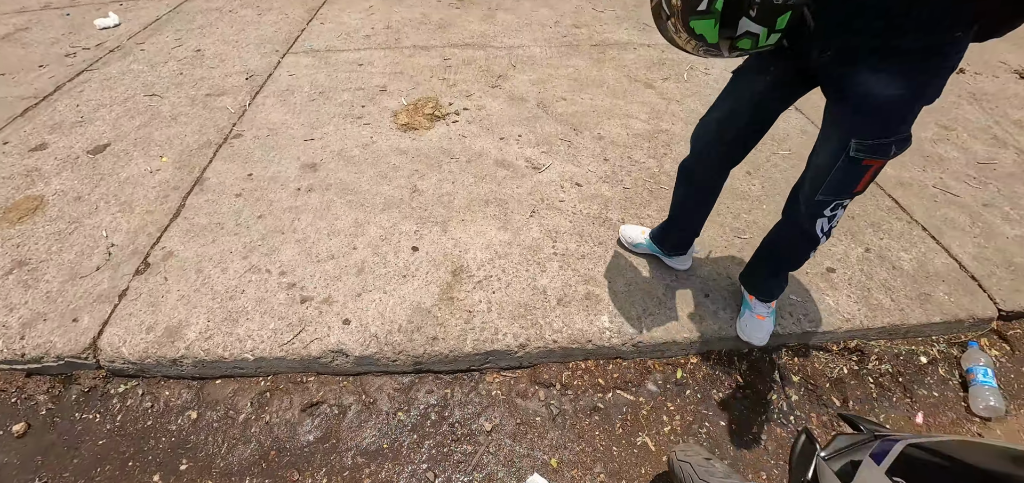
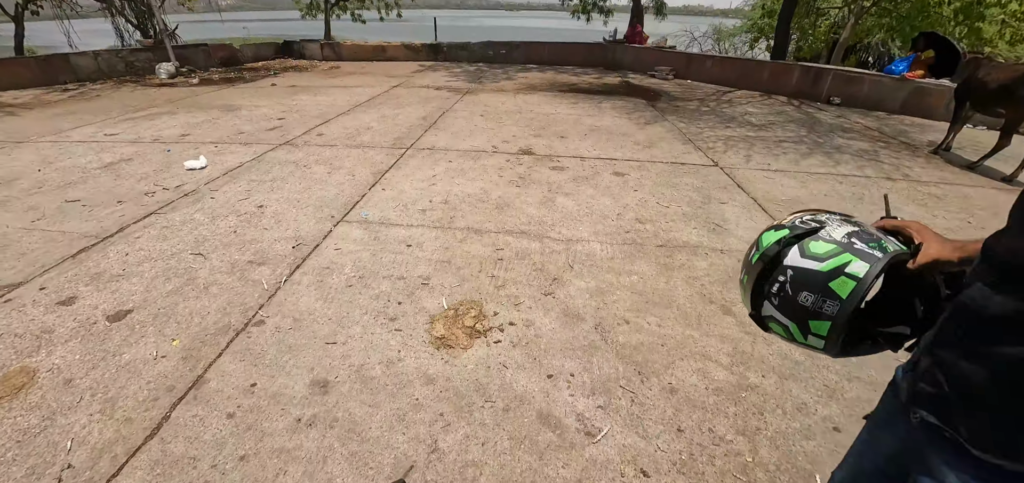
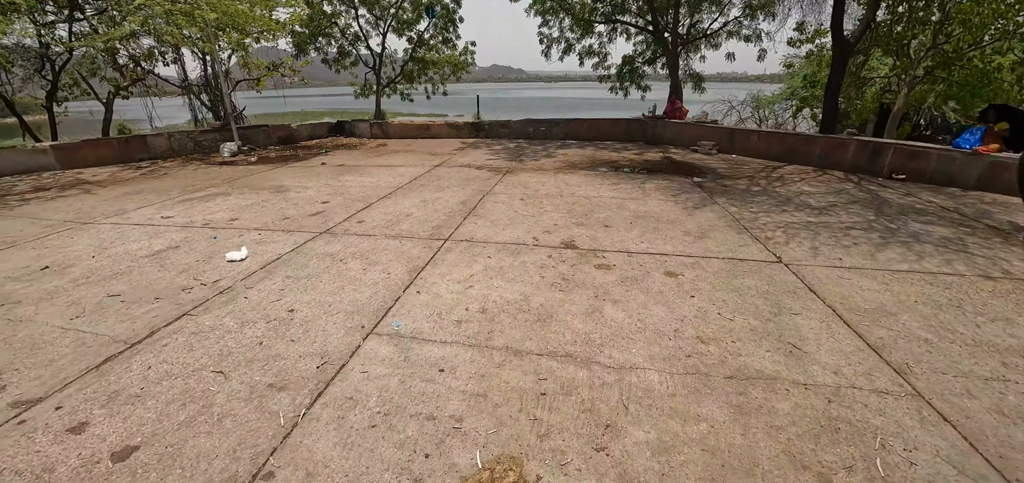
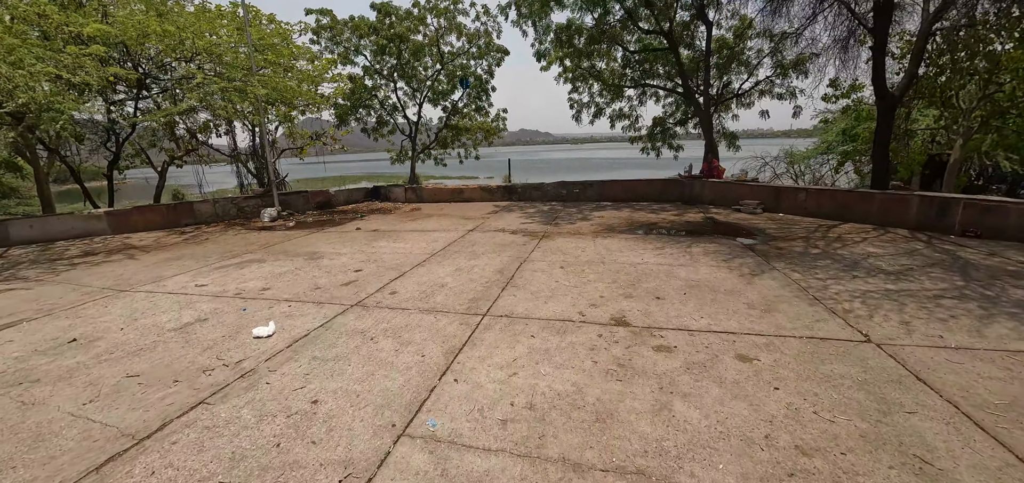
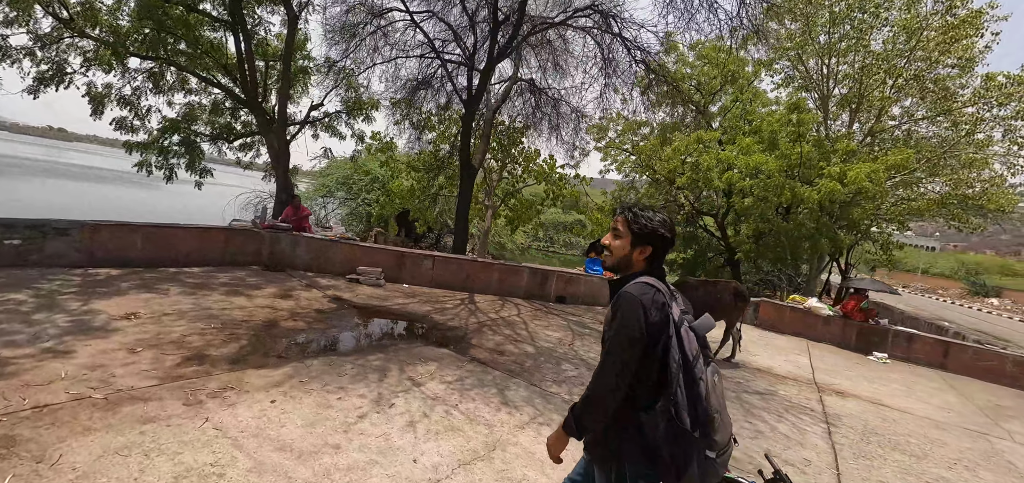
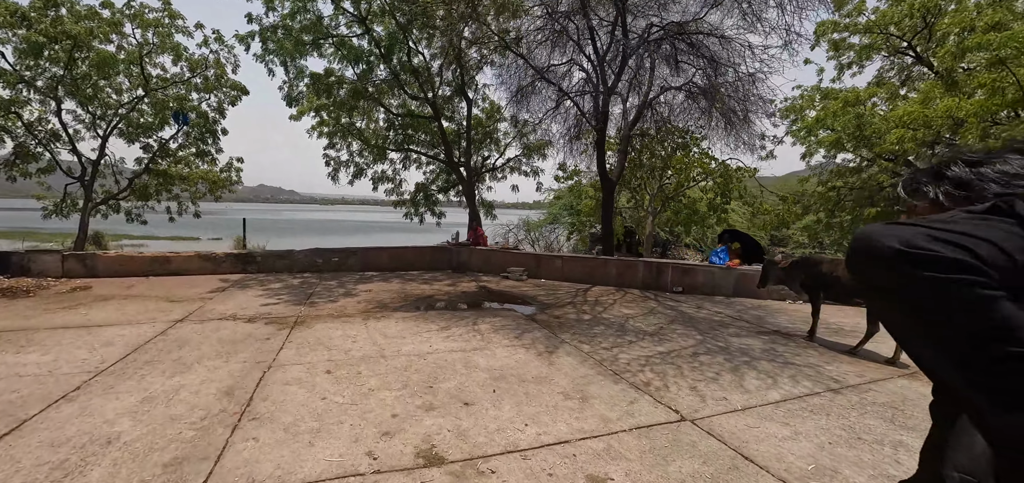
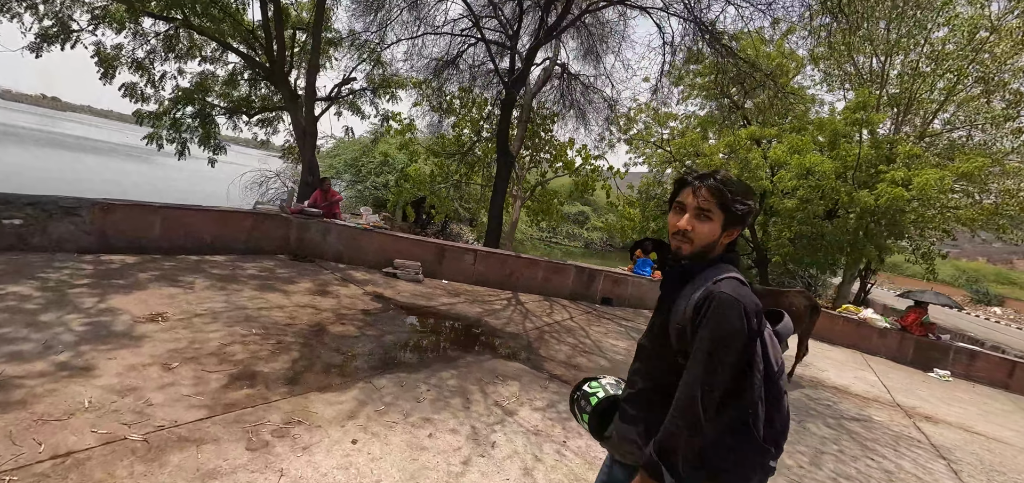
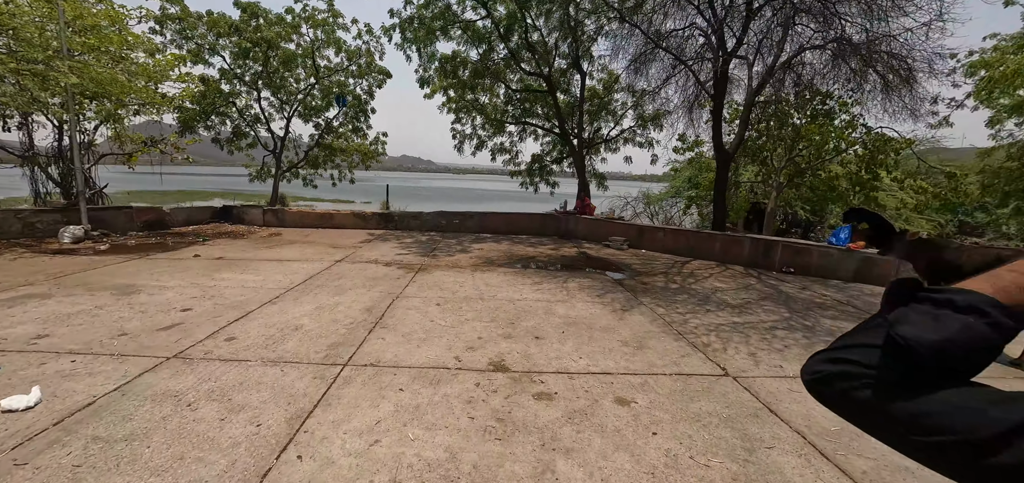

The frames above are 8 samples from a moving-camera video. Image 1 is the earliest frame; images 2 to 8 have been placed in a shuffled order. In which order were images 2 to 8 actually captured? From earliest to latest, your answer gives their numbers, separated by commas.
2, 3, 4, 8, 6, 5, 7
